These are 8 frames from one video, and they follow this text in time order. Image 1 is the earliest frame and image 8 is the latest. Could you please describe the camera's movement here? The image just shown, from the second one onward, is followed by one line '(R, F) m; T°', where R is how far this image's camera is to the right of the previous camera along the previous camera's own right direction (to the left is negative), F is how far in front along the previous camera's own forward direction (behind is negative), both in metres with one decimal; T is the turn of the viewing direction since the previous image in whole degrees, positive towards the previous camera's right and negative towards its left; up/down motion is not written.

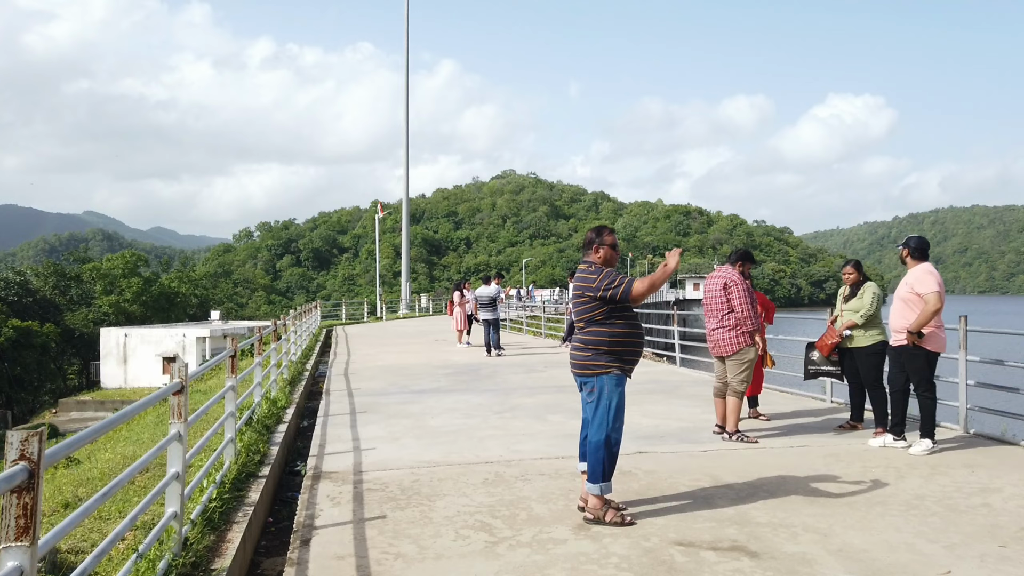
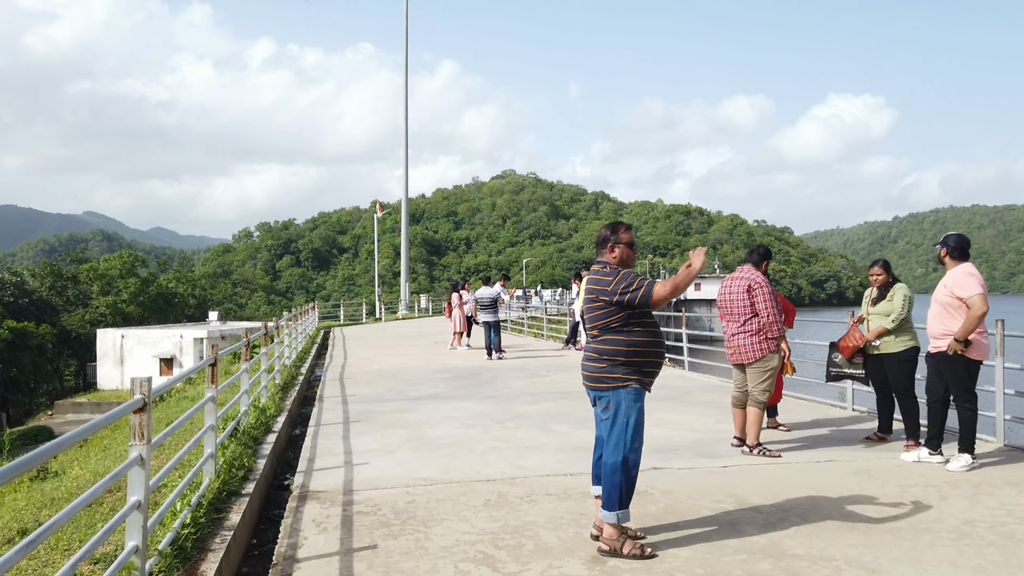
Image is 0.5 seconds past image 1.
(0.0, +0.5) m; 0°
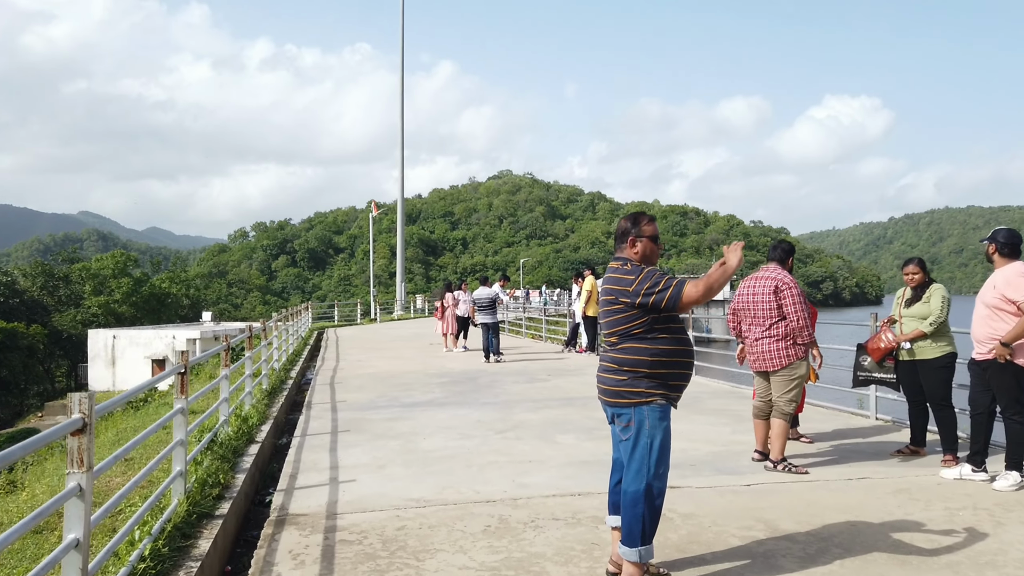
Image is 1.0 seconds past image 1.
(0.0, +0.6) m; 0°
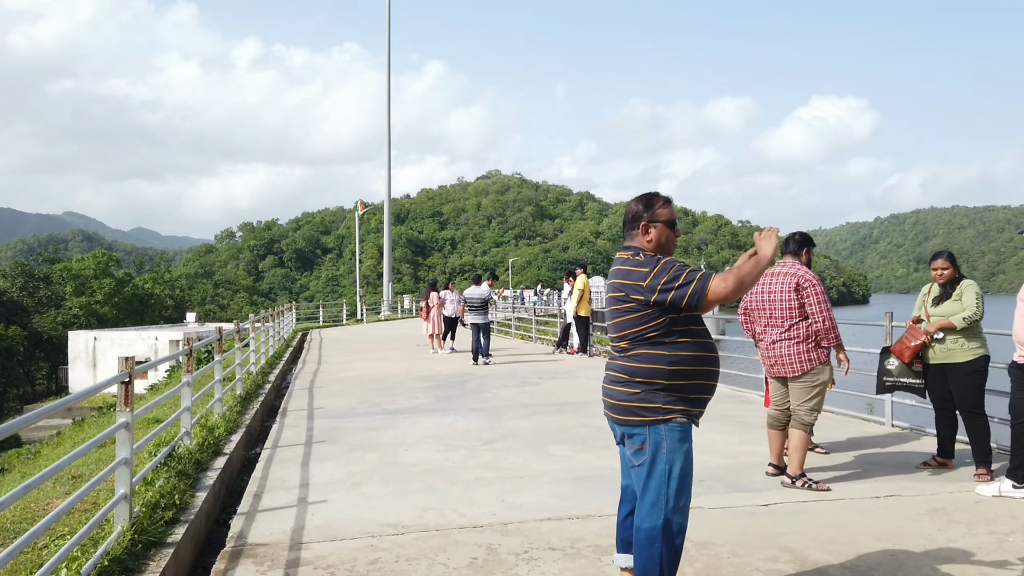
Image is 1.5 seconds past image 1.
(0.0, +0.6) m; +1°
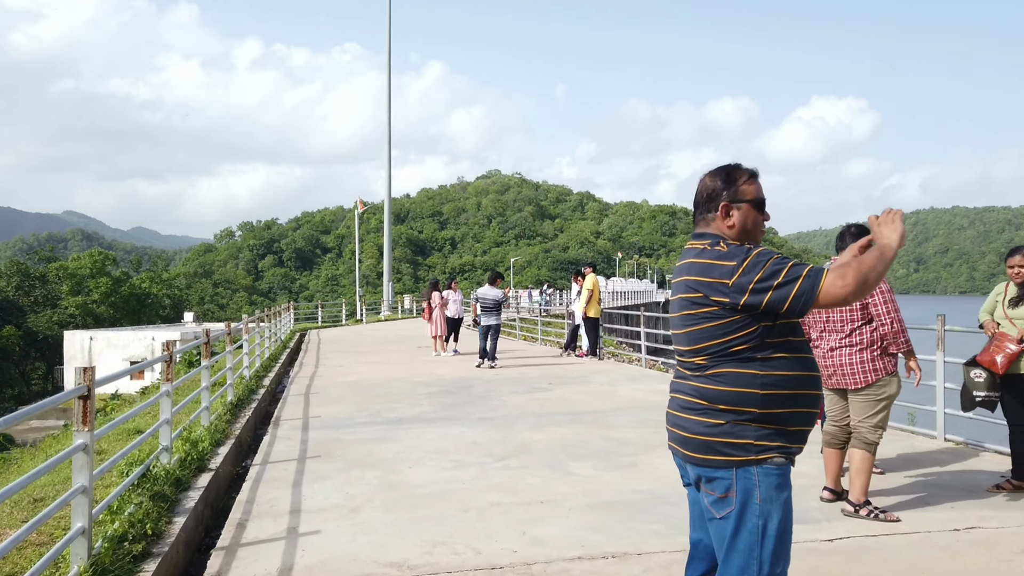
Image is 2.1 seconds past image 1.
(-0.1, +0.7) m; 0°
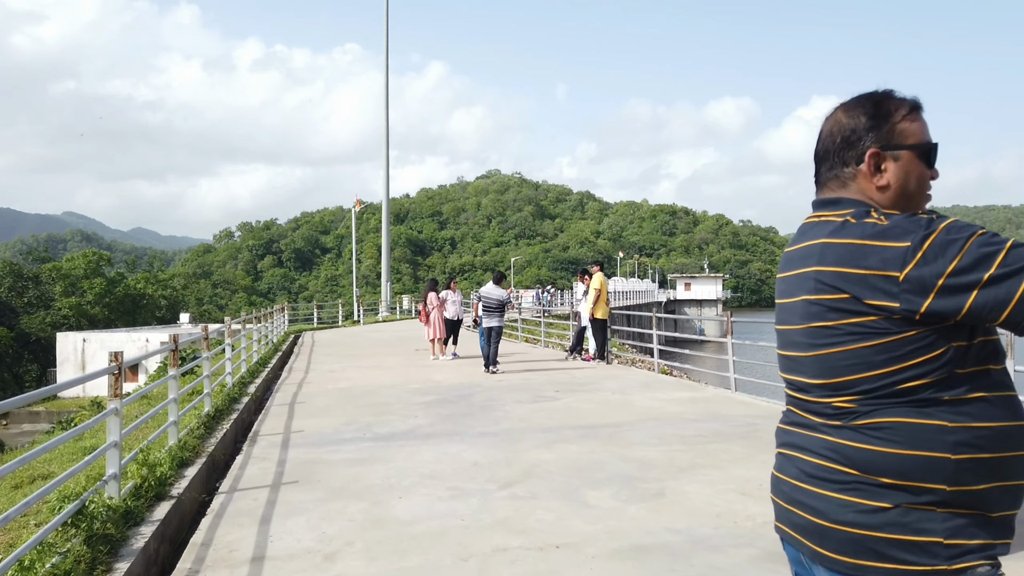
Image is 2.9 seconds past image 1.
(0.0, +0.9) m; 0°
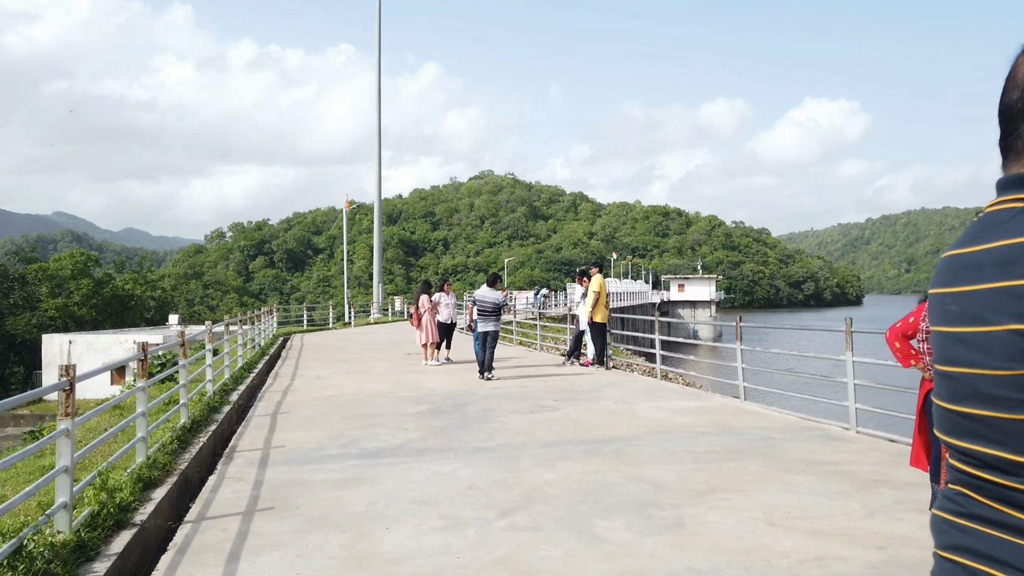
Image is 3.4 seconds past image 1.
(-0.1, +0.6) m; +1°
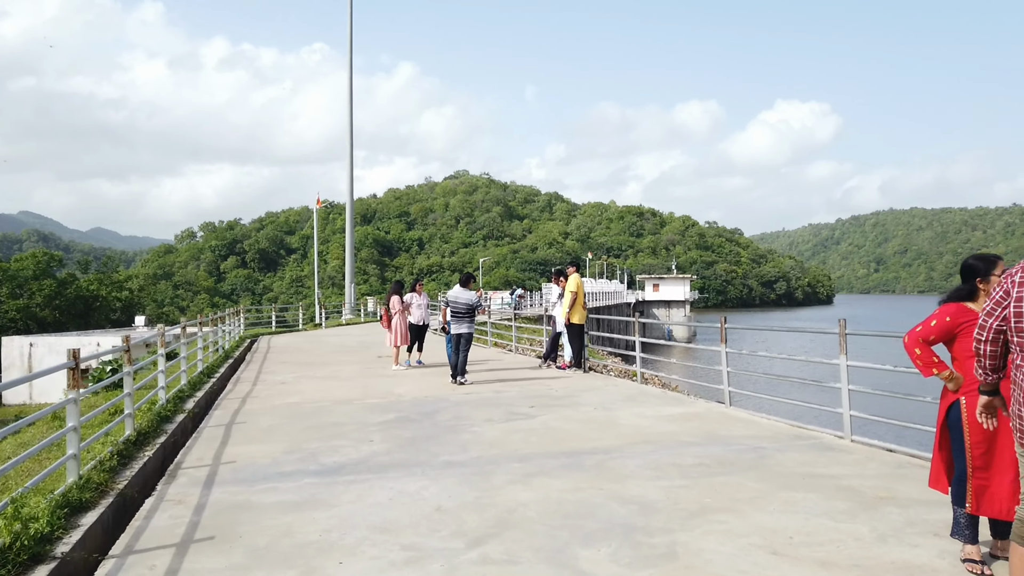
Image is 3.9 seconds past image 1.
(0.0, +0.6) m; +2°
